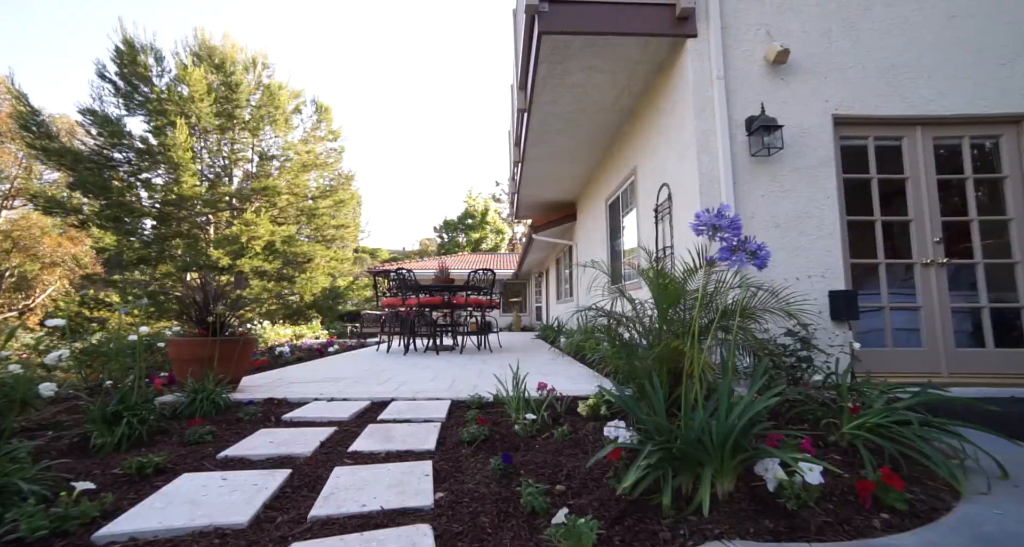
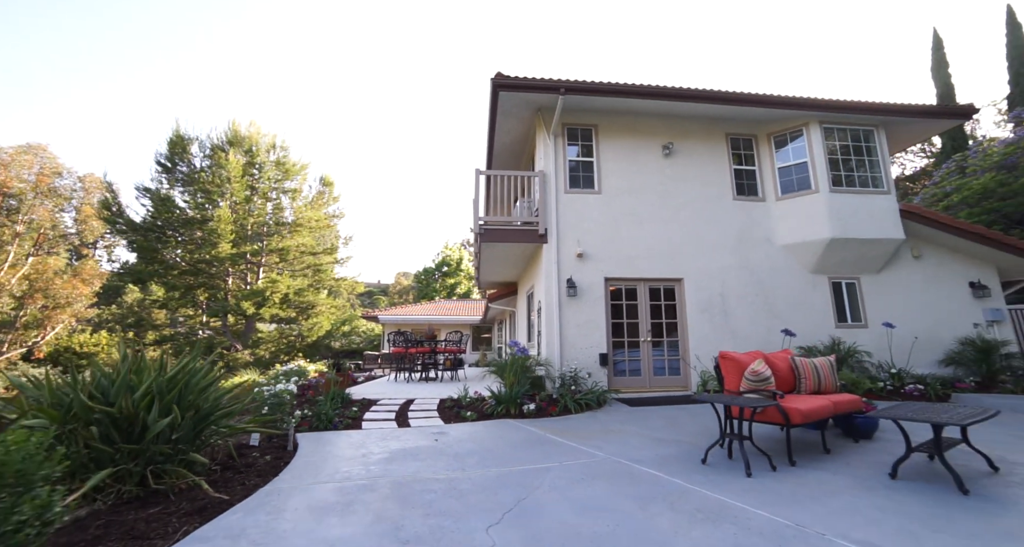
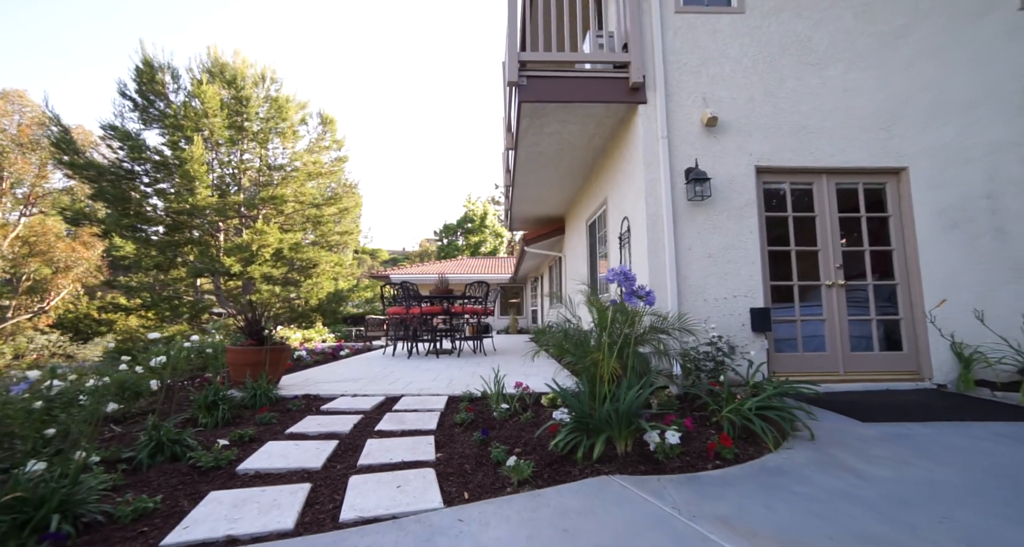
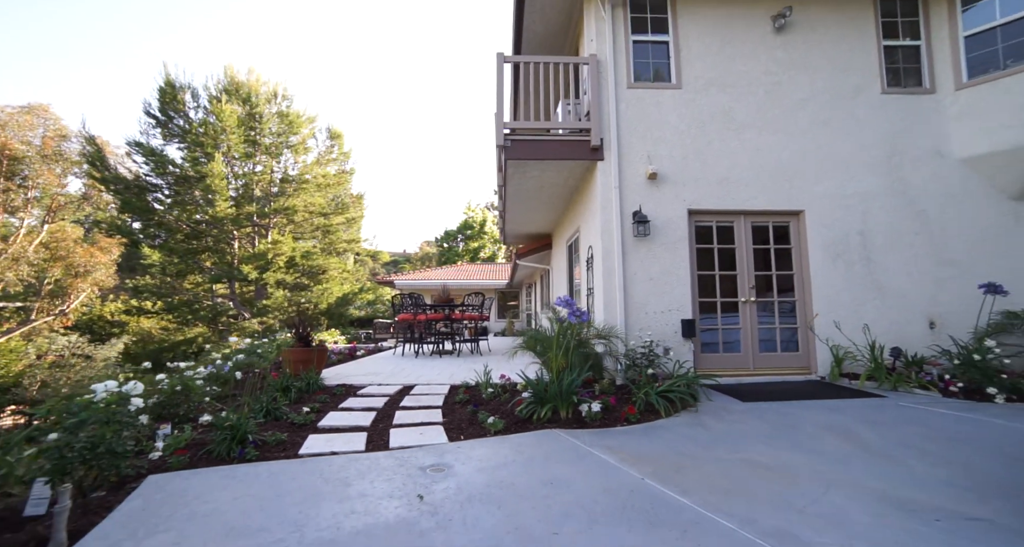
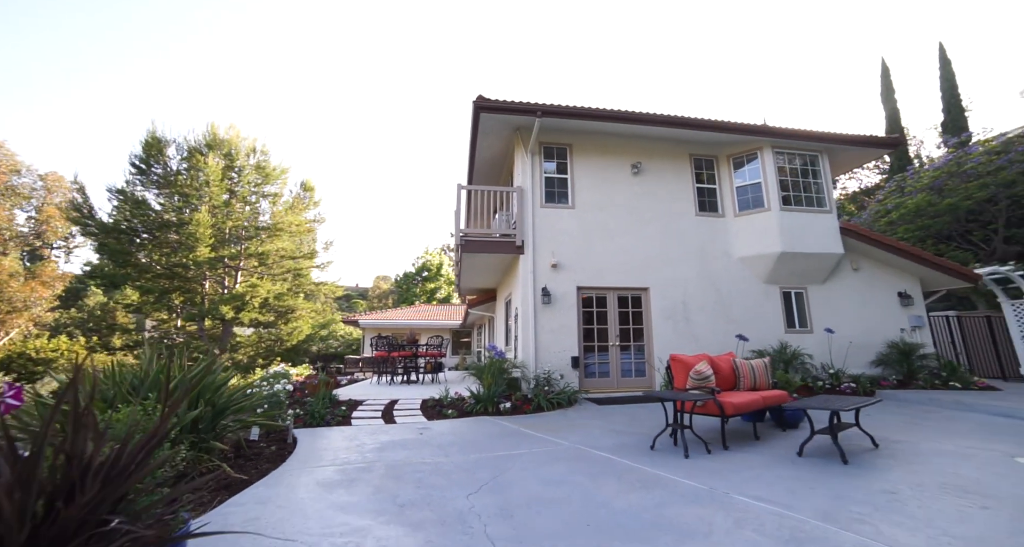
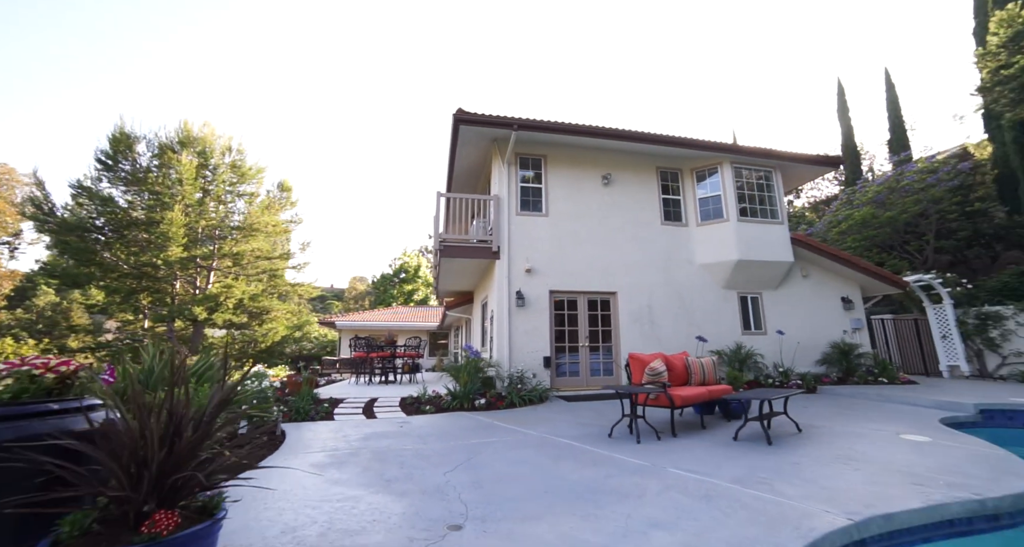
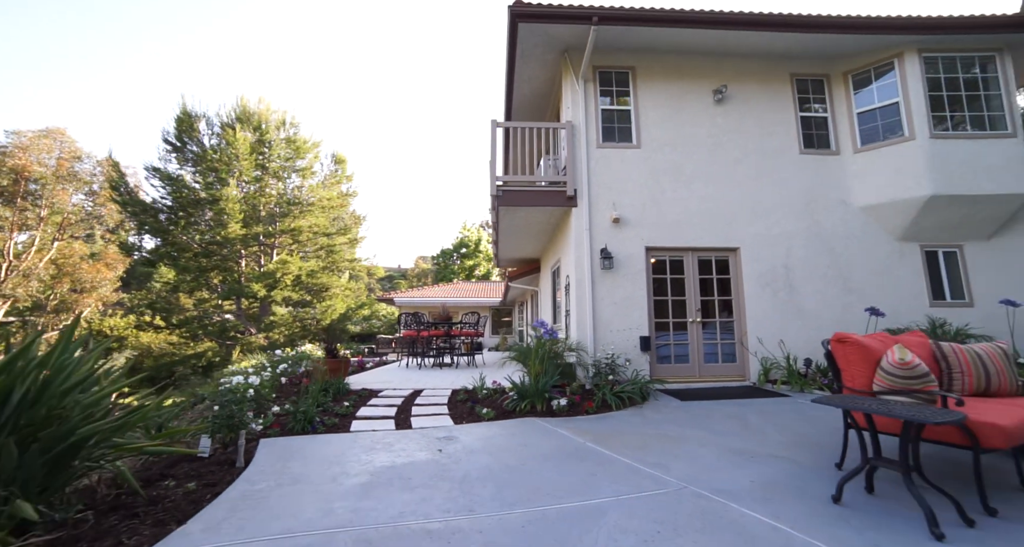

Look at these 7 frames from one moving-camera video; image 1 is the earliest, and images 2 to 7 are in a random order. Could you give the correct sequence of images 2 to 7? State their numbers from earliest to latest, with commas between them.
3, 4, 7, 2, 5, 6
